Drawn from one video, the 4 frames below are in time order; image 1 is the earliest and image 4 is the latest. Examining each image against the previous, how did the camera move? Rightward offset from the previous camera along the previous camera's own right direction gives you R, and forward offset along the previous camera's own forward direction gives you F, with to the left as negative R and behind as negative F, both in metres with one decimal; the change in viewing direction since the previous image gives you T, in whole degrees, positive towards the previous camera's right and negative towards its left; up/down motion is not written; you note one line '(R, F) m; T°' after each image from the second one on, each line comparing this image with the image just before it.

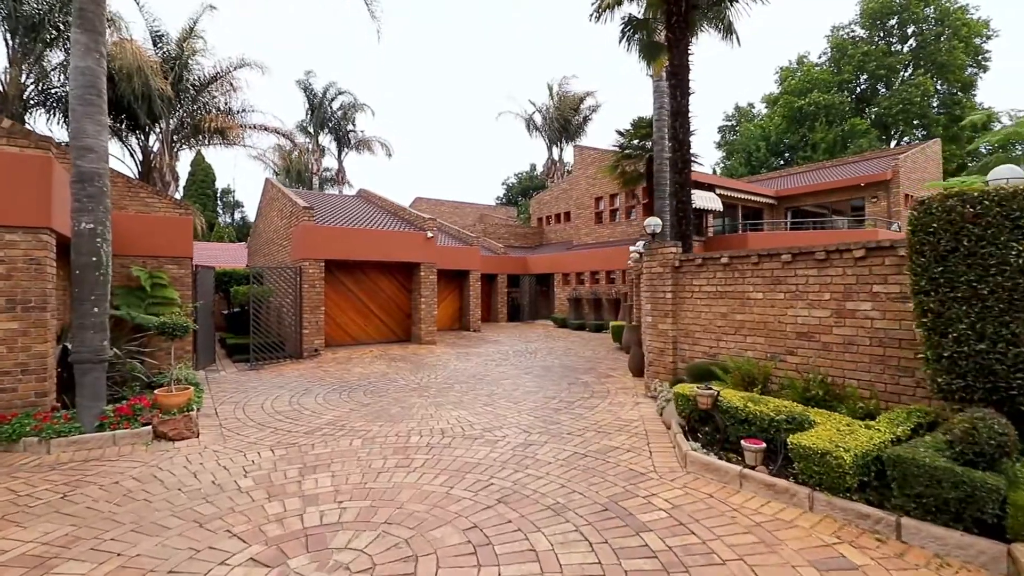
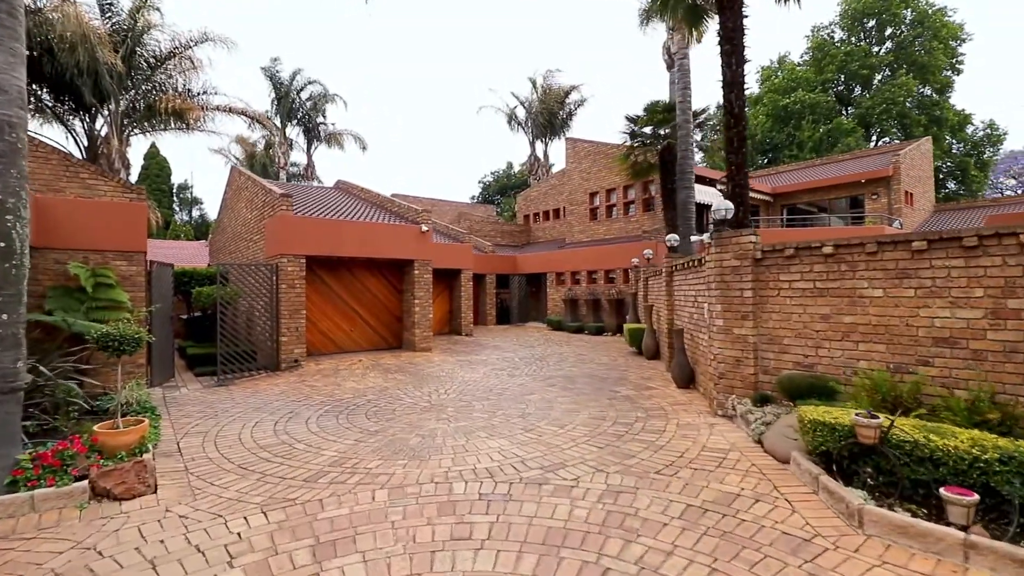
(-0.9, +1.3) m; +4°
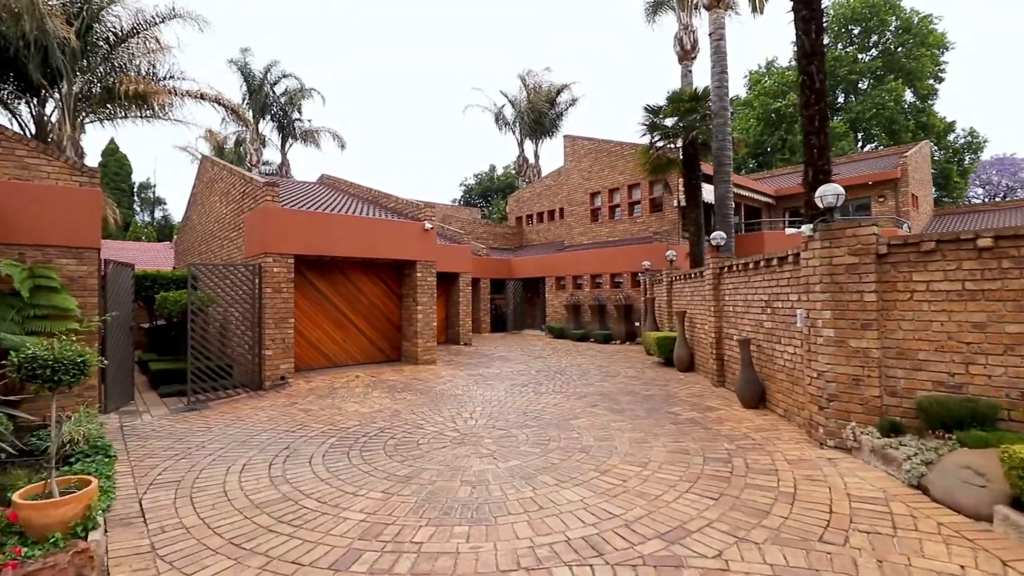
(-0.8, +1.2) m; +3°
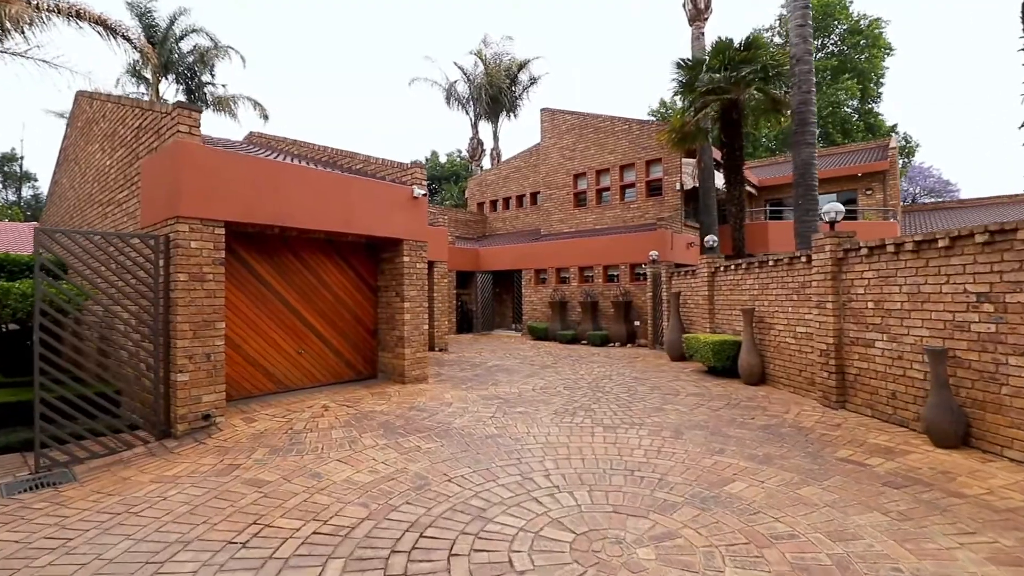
(-1.4, +2.6) m; +9°
